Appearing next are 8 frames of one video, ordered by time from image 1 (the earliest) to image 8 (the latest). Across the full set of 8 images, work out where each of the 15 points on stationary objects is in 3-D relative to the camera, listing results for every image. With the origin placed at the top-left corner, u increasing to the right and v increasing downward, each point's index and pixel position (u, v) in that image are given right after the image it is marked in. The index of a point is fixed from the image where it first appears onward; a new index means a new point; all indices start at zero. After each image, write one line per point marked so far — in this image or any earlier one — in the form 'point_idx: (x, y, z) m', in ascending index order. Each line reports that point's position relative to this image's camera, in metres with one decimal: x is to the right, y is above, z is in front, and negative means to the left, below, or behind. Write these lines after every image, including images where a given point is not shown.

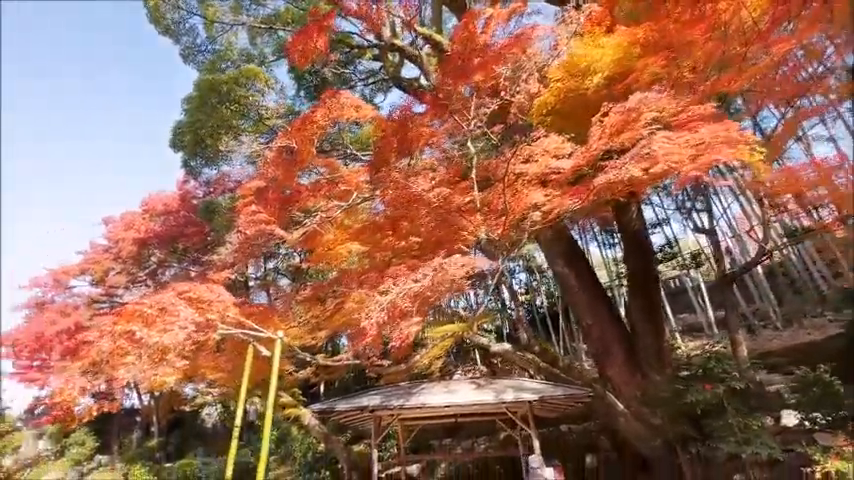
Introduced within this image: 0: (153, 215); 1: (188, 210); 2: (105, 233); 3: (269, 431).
0: (-9.5, +0.7, +13.6) m
1: (-8.3, +0.9, +13.5) m
2: (-11.1, +0.1, +13.6) m
3: (-1.7, -2.1, +4.3) m
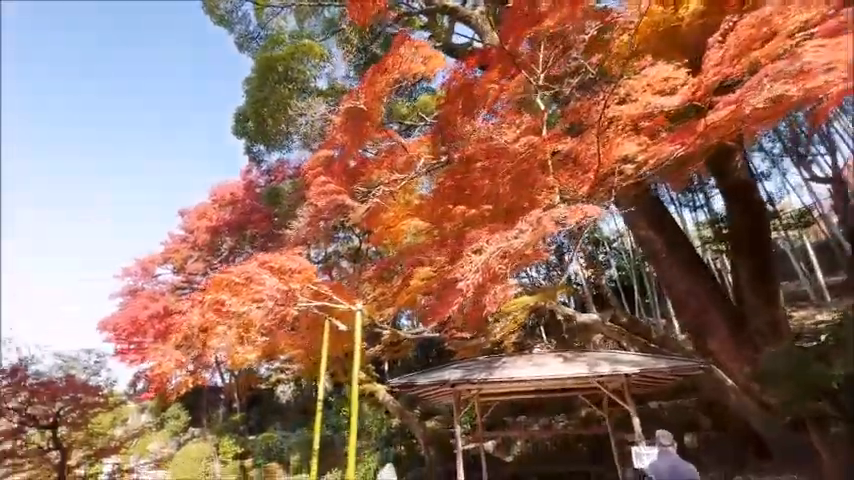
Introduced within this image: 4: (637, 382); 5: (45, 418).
0: (-7.4, +1.2, +14.2) m
1: (-6.3, +1.4, +14.0) m
2: (-9.0, +0.5, +14.5) m
3: (-0.8, -1.7, +4.1) m
4: (+3.1, -2.1, +5.9) m
5: (-6.5, -3.0, +6.9) m
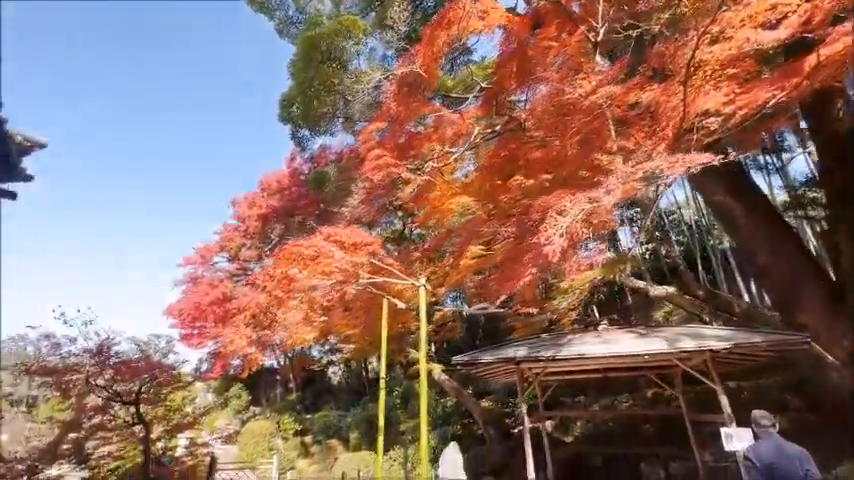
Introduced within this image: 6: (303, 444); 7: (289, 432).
0: (-5.8, +1.7, +14.6) m
1: (-4.7, +1.9, +14.2) m
2: (-7.3, +0.9, +15.0) m
3: (0.0, -1.5, +4.0) m
4: (+4.0, -1.6, +5.4) m
5: (-5.5, -2.8, +7.3) m
6: (-4.0, -6.4, +12.5) m
7: (-4.5, -6.2, +12.8) m
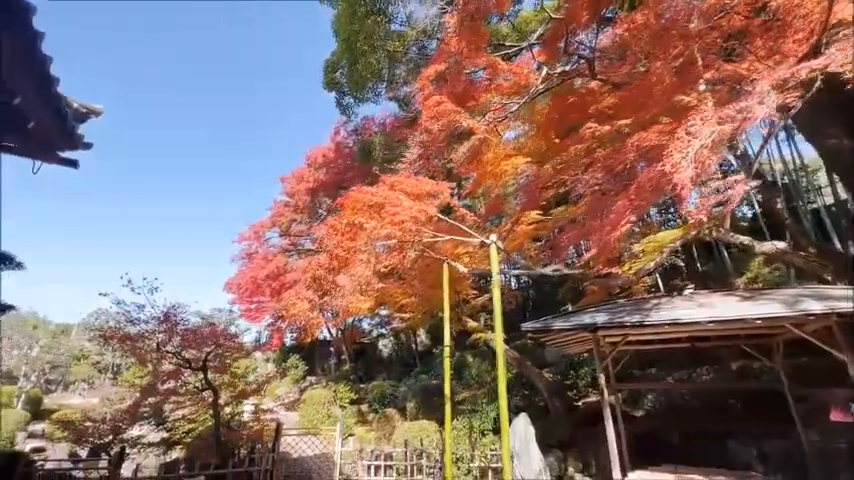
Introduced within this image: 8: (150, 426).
0: (-4.1, +2.7, +14.5) m
1: (-3.0, +2.9, +14.0) m
2: (-5.5, +1.9, +15.1) m
3: (+0.7, -1.0, +3.6) m
4: (+4.8, -1.0, +4.5) m
5: (-4.3, -2.3, +7.5) m
6: (-2.2, -5.5, +12.7) m
7: (-2.7, -5.3, +13.1) m
8: (-5.4, -3.6, +7.8) m
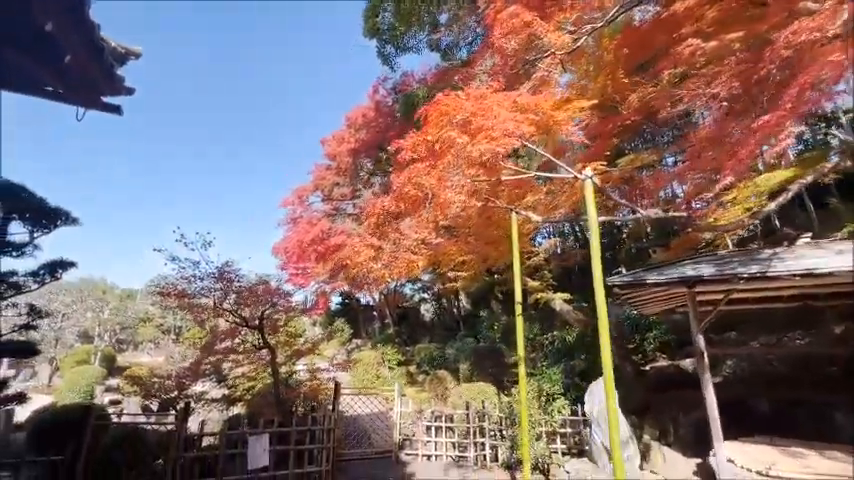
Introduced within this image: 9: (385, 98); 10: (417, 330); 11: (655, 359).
0: (-2.5, +4.0, +14.0) m
1: (-1.4, +4.2, +13.3) m
2: (-3.8, +3.3, +14.8) m
3: (+1.4, -0.5, +3.0) m
4: (+5.6, -0.3, +3.5) m
5: (-3.3, -1.5, +7.5) m
6: (-0.6, -4.3, +12.7) m
7: (-1.1, -4.0, +13.1) m
8: (-4.3, -2.8, +7.9) m
9: (-1.4, +5.0, +13.7) m
10: (-0.4, -4.1, +17.8) m
11: (+4.7, -2.5, +8.2) m
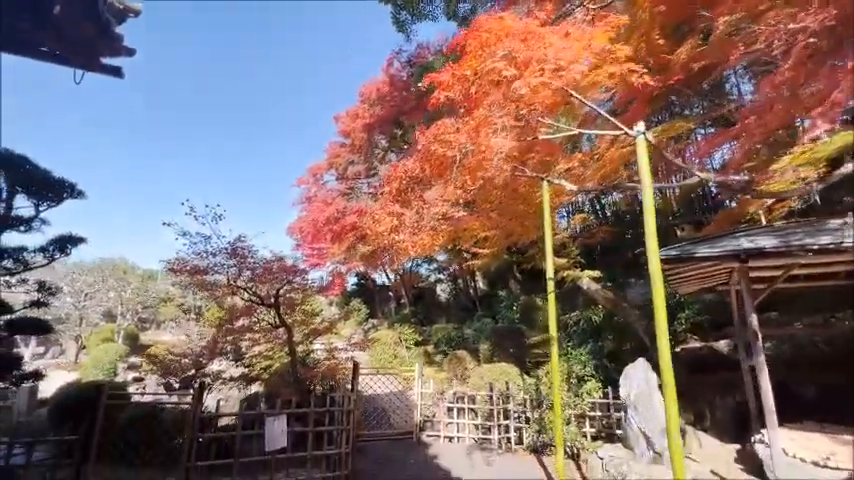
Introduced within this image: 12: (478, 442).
0: (-1.9, +4.7, +13.5) m
1: (-0.9, +4.9, +12.8) m
2: (-3.2, +4.0, +14.4) m
3: (+1.6, -0.2, +2.6) m
4: (+5.8, 0.0, +3.0) m
5: (-2.9, -1.0, +7.3) m
6: (0.0, -3.6, +12.5) m
7: (-0.5, -3.3, +12.9) m
8: (-3.9, -2.4, +7.8) m
9: (-0.9, +5.7, +13.1) m
10: (+0.4, -3.1, +17.6) m
11: (+5.1, -2.0, +7.8) m
12: (+0.8, -3.3, +6.6) m
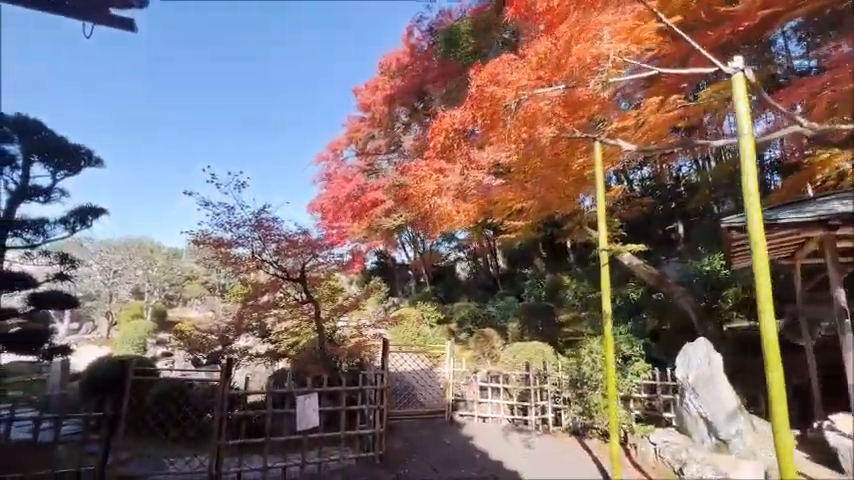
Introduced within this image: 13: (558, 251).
0: (-1.1, +5.5, +12.9) m
1: (-0.1, +5.7, +12.2) m
2: (-2.4, +4.9, +13.9) m
3: (+1.9, 0.0, +2.1) m
4: (+6.2, +0.3, +2.3) m
5: (-2.3, -0.6, +7.0) m
6: (+0.8, -2.8, +12.3) m
7: (+0.3, -2.6, +12.7) m
8: (-3.3, -1.9, +7.7) m
9: (-0.1, +6.4, +12.4) m
10: (+1.3, -2.1, +17.4) m
11: (+5.6, -1.4, +7.2) m
12: (+1.4, -2.9, +6.3) m
13: (+4.8, -0.4, +14.7) m
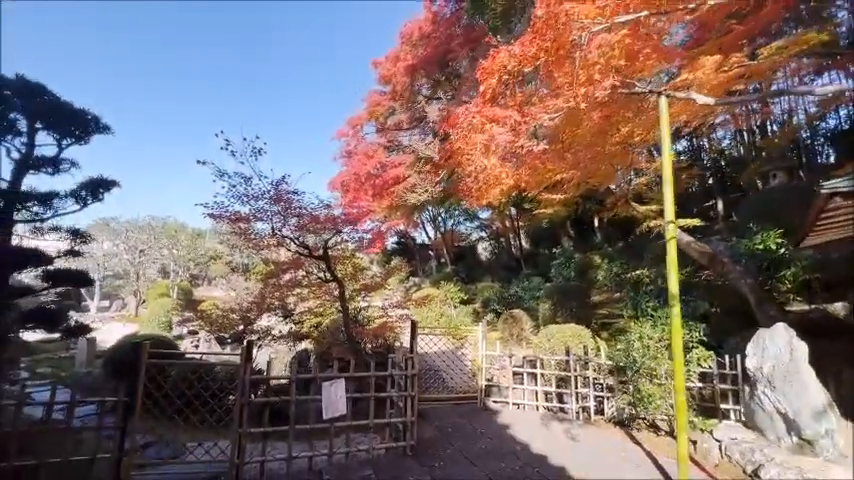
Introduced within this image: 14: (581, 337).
0: (-0.4, +6.2, +12.2) m
1: (+0.6, +6.3, +11.4) m
2: (-1.6, +5.6, +13.2) m
3: (+2.1, +0.2, +1.5) m
4: (+6.4, +0.4, +1.5) m
5: (-1.9, -0.2, +6.7) m
6: (+1.5, -2.2, +11.9) m
7: (+1.0, -1.9, +12.3) m
8: (-2.8, -1.4, +7.5) m
9: (+0.6, +7.1, +11.6) m
10: (+2.3, -1.2, +16.9) m
11: (+6.1, -1.0, +6.6) m
12: (+1.8, -2.5, +5.9) m
13: (+5.6, +0.4, +14.0) m
14: (+2.6, -1.6, +6.7) m
